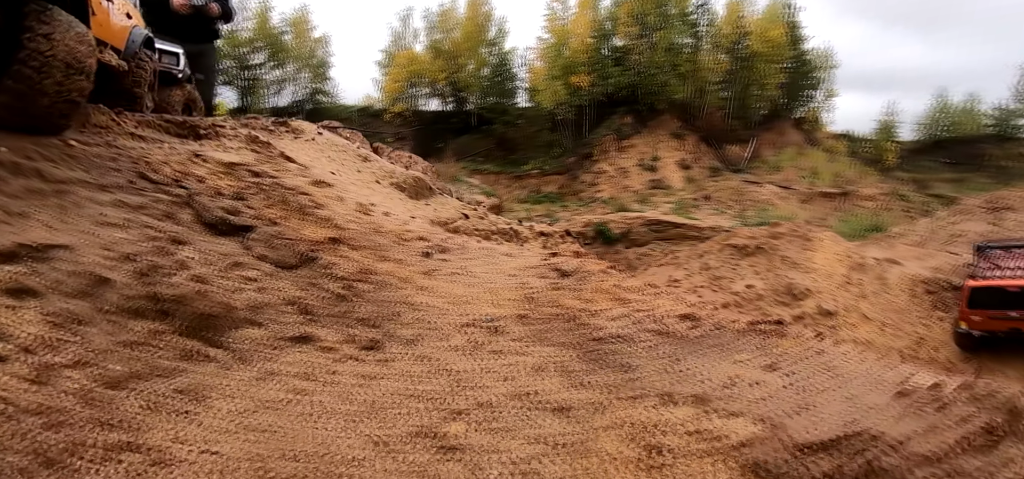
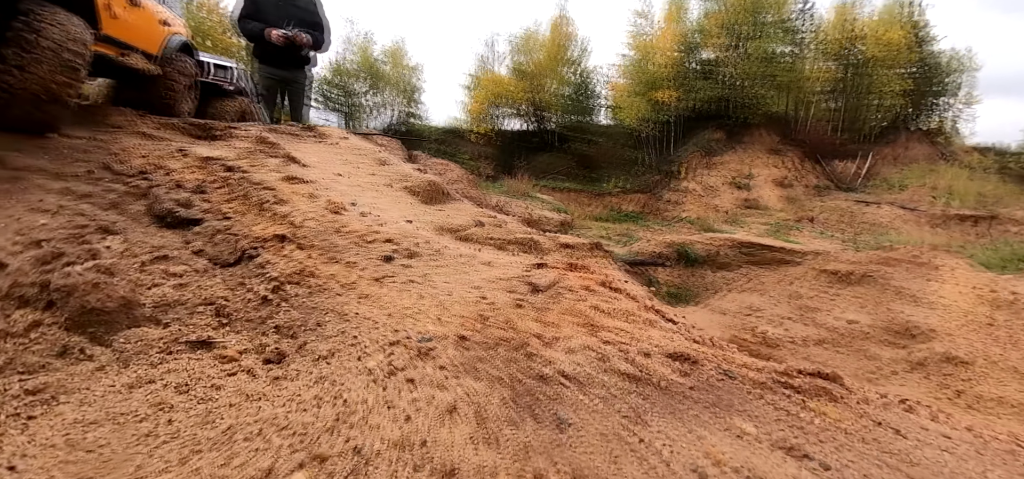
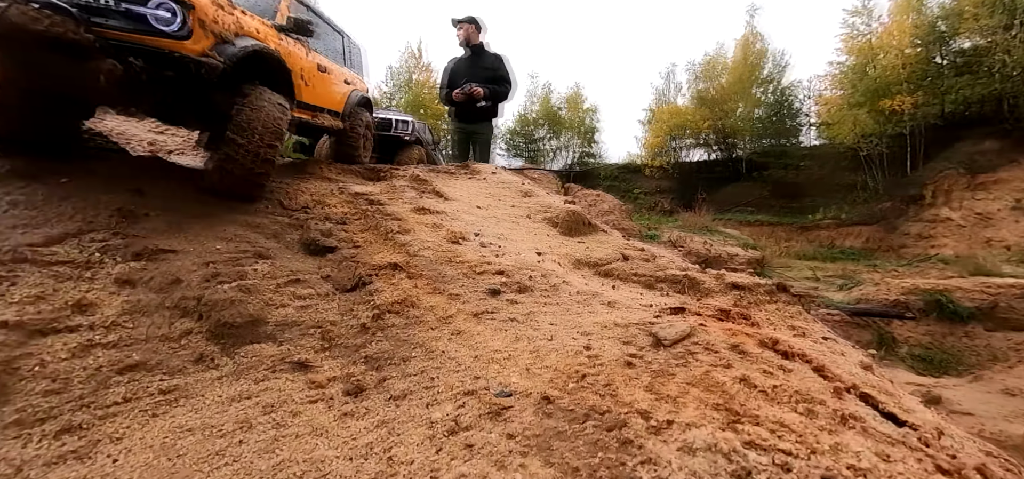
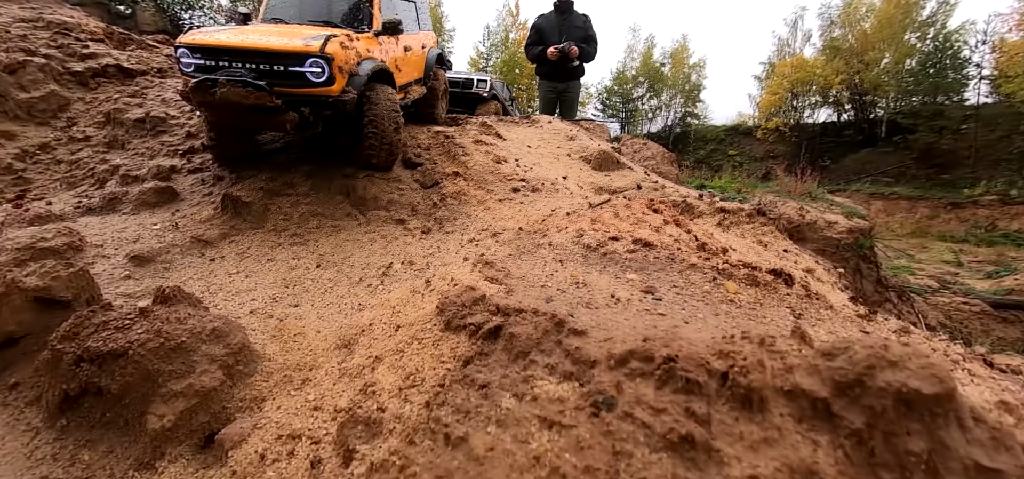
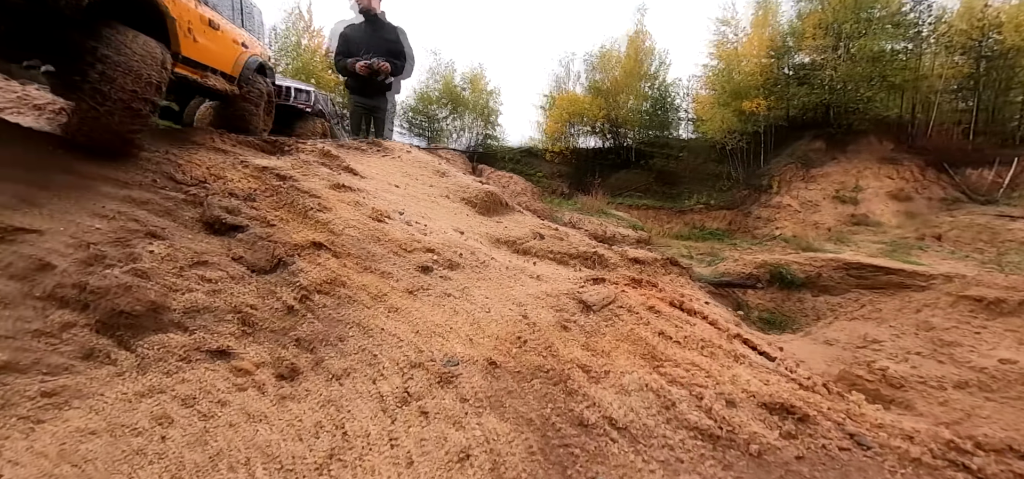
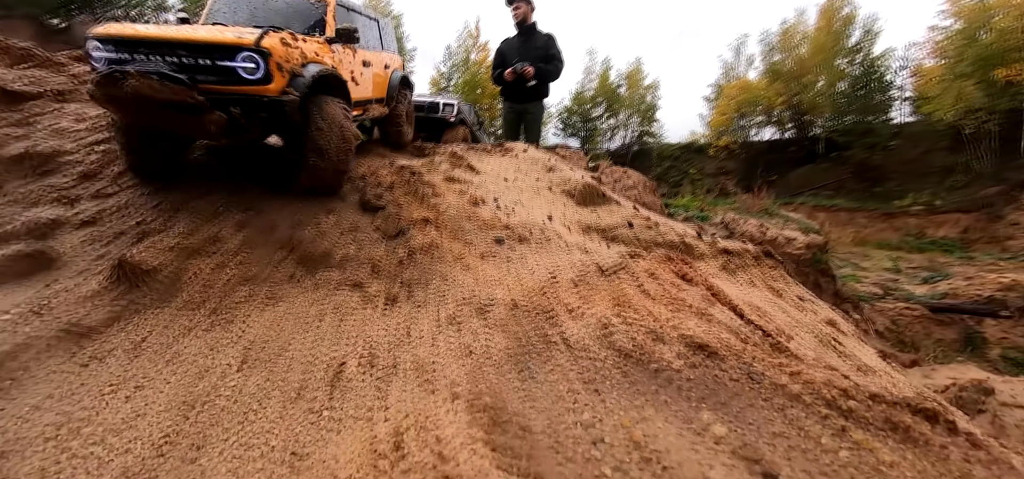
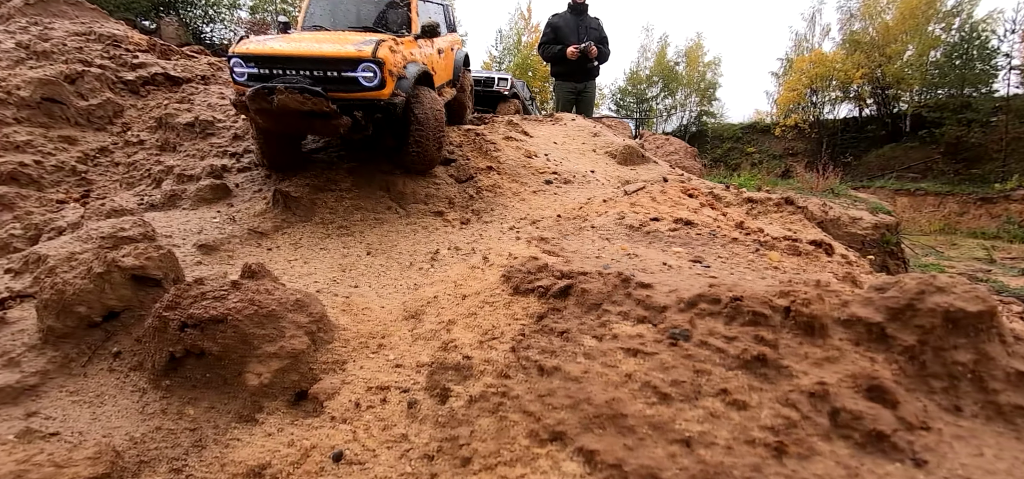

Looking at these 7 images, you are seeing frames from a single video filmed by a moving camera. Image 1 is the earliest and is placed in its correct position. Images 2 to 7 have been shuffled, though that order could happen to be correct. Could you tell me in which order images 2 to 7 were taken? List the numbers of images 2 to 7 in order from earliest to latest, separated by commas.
2, 5, 3, 6, 4, 7
